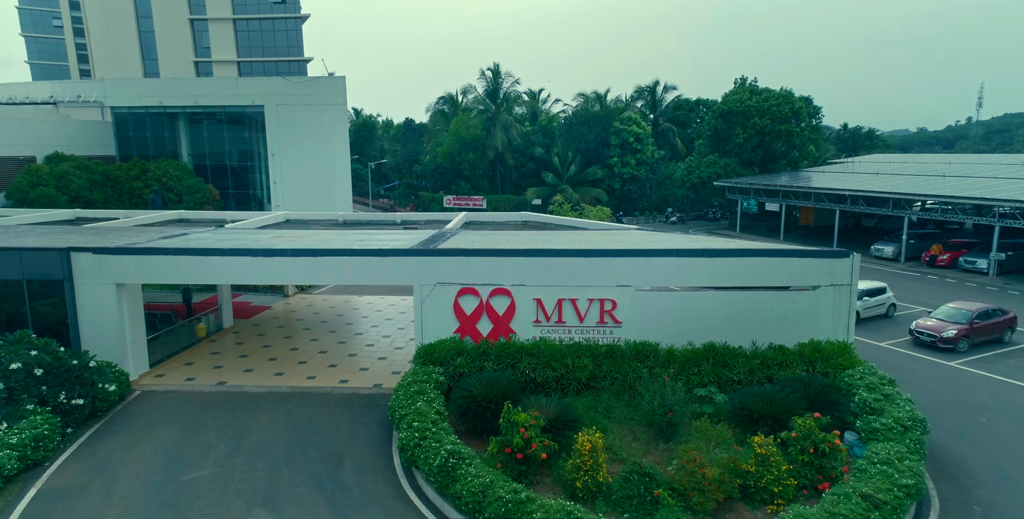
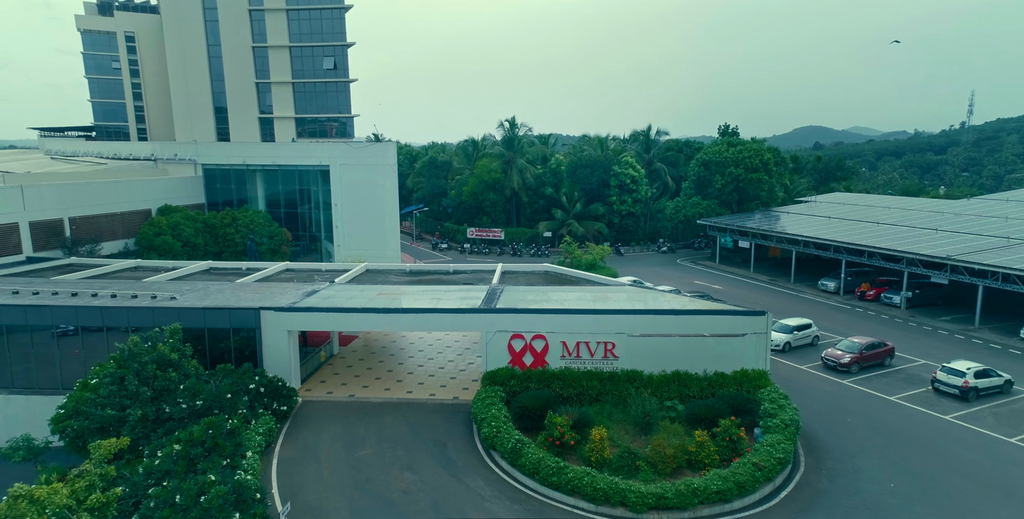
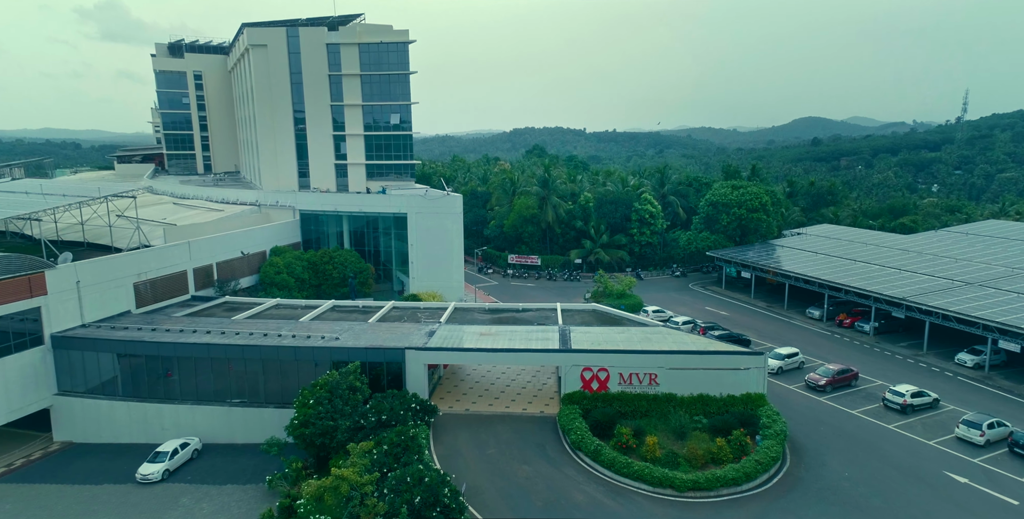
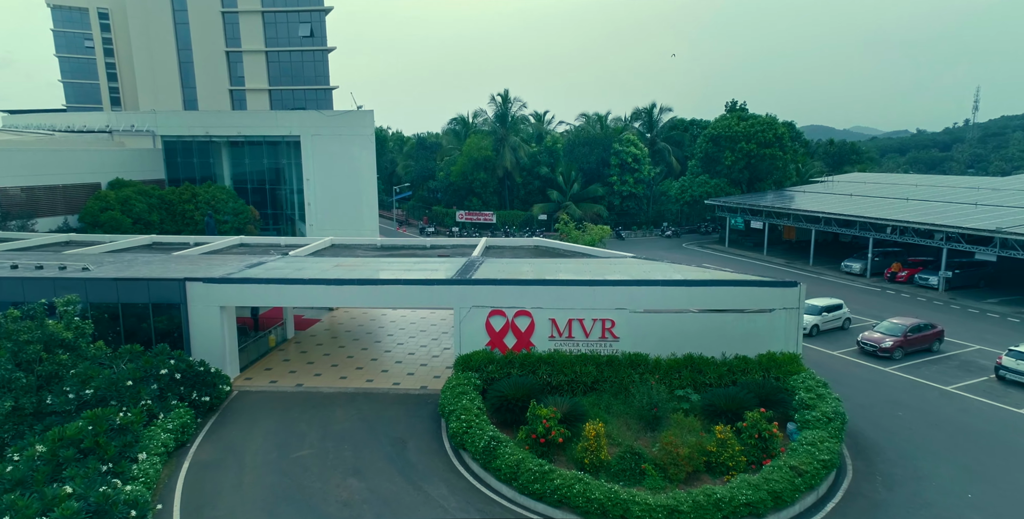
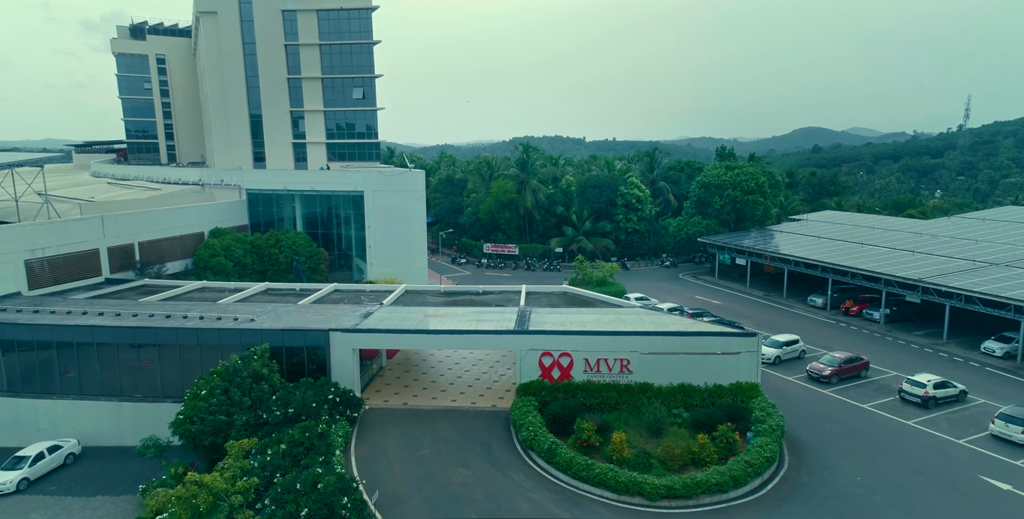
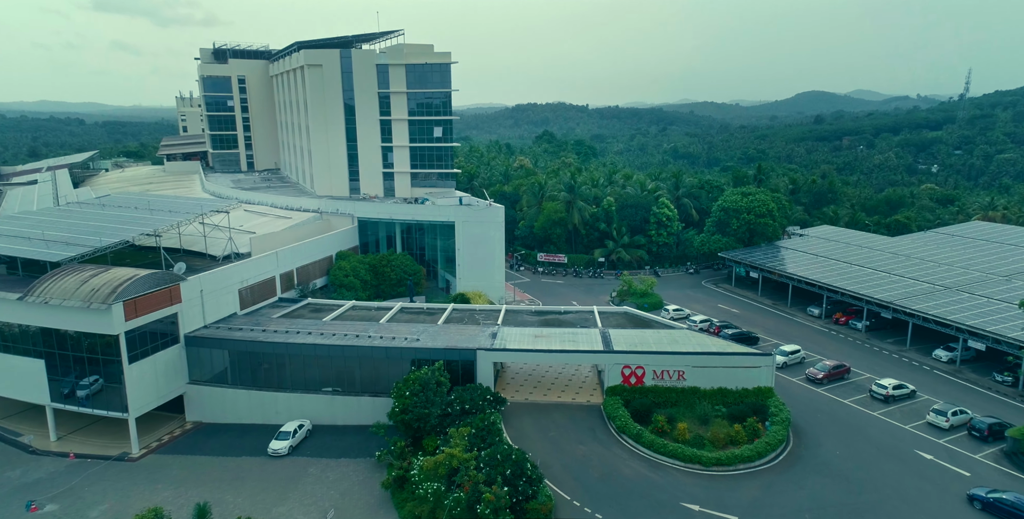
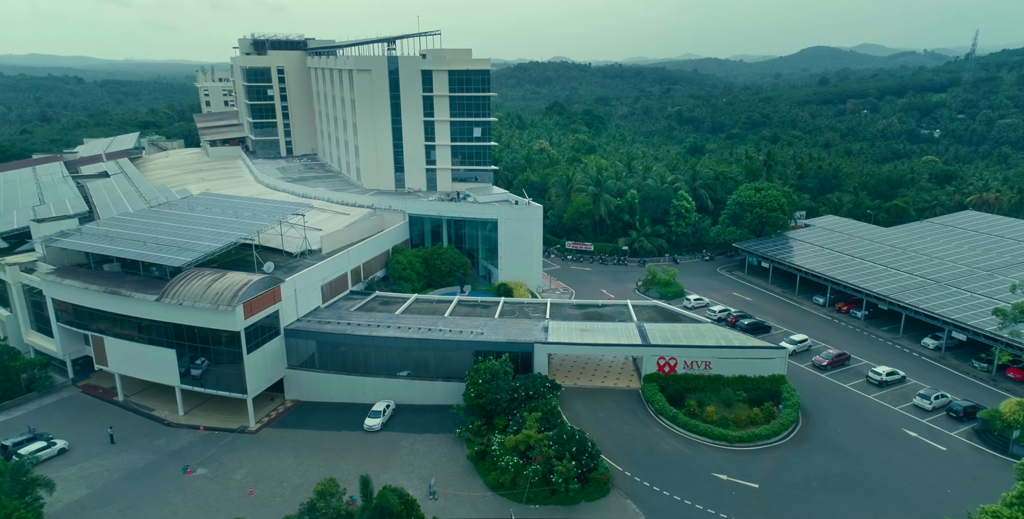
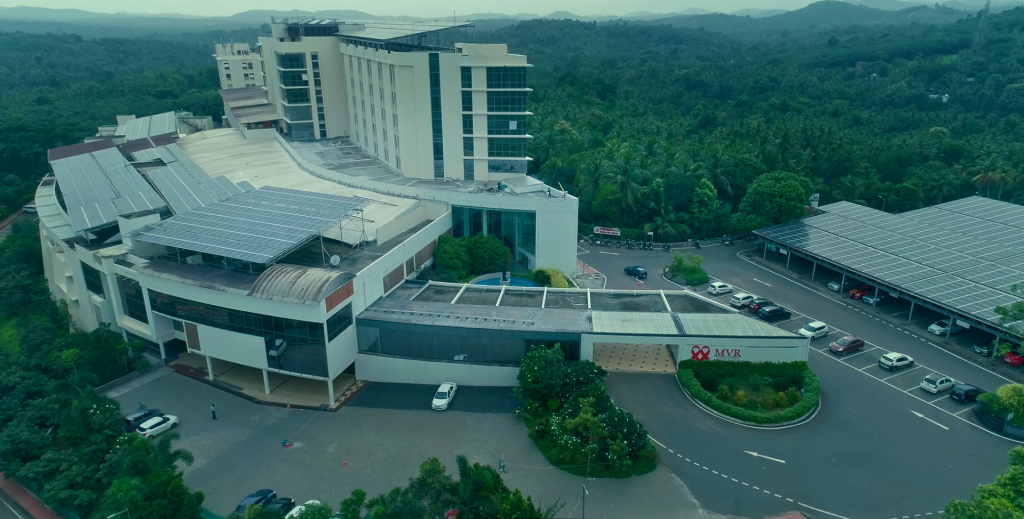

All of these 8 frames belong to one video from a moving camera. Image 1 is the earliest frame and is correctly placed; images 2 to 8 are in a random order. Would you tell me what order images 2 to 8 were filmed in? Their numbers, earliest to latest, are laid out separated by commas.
4, 2, 5, 3, 6, 7, 8
